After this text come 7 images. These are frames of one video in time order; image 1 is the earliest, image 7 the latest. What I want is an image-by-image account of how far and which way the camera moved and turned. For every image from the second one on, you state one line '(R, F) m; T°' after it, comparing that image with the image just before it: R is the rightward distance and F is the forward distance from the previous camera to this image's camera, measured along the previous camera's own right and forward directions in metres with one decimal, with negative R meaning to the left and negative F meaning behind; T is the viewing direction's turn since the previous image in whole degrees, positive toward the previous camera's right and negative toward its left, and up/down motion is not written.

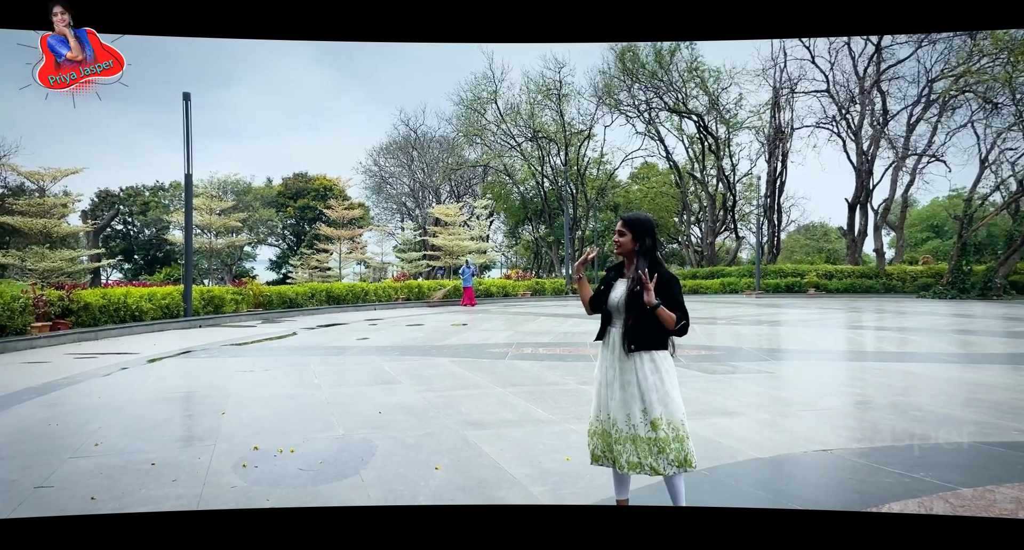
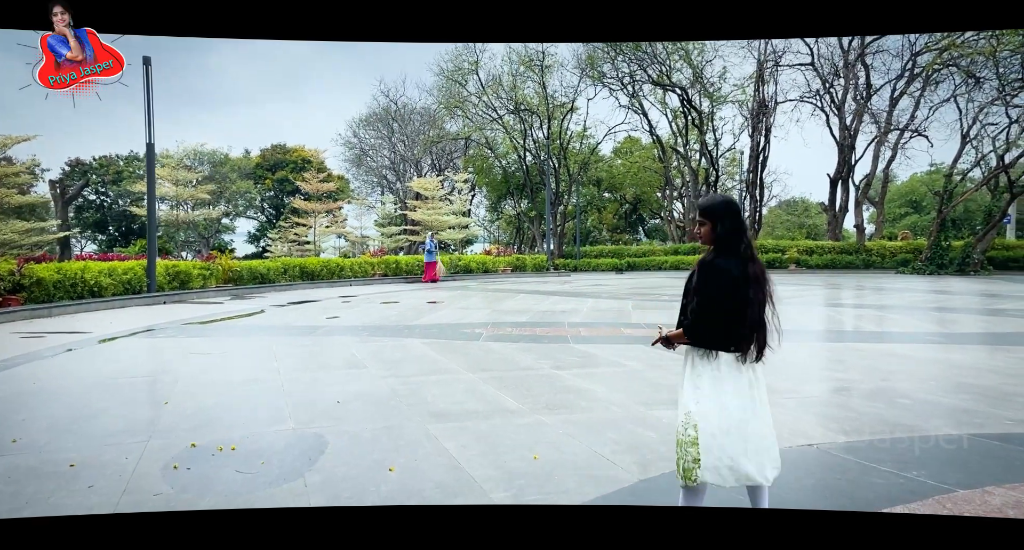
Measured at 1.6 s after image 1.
(+0.1, +0.2) m; +2°
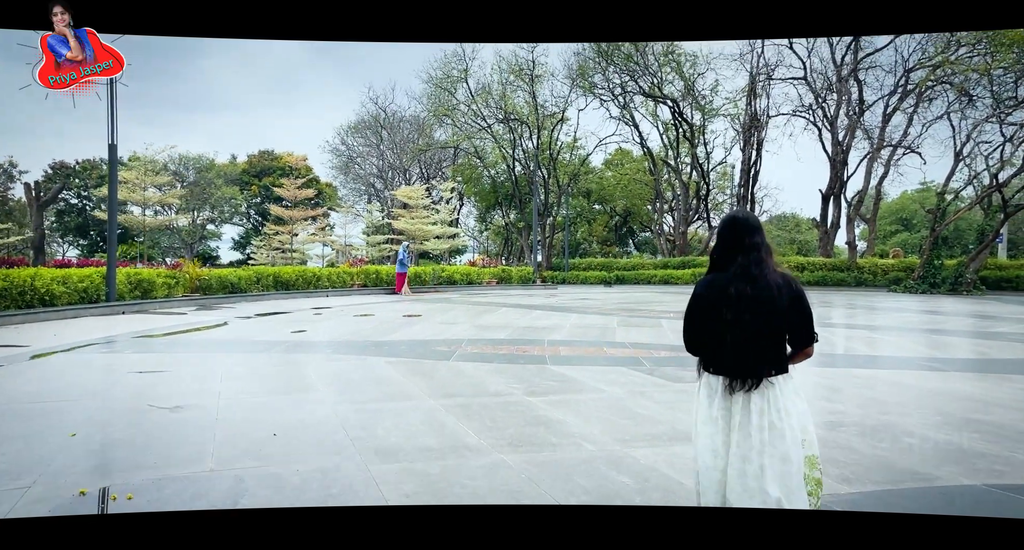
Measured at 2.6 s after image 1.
(+0.1, +0.3) m; +1°
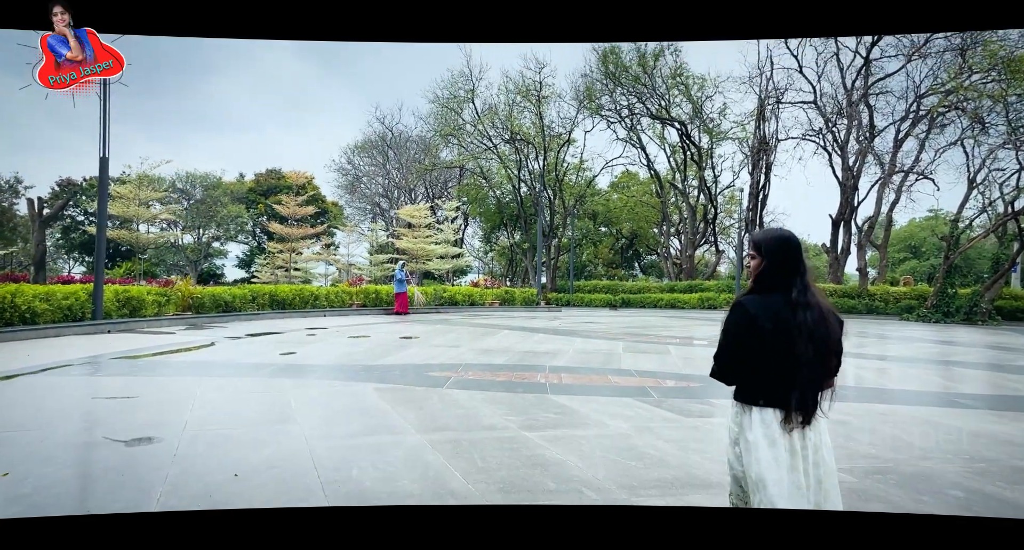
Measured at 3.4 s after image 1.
(0.0, +0.2) m; -1°
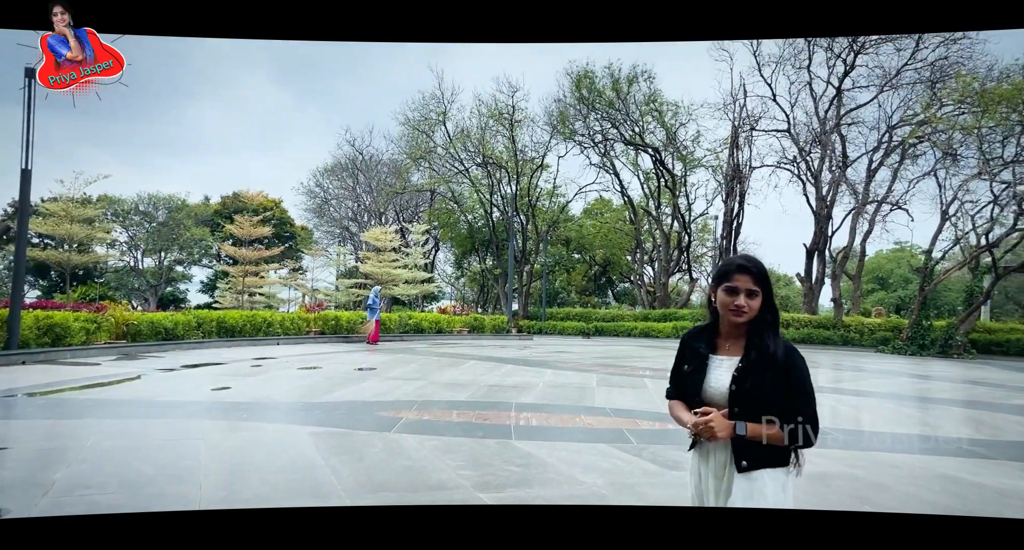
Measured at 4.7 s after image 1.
(+0.1, +0.5) m; +3°
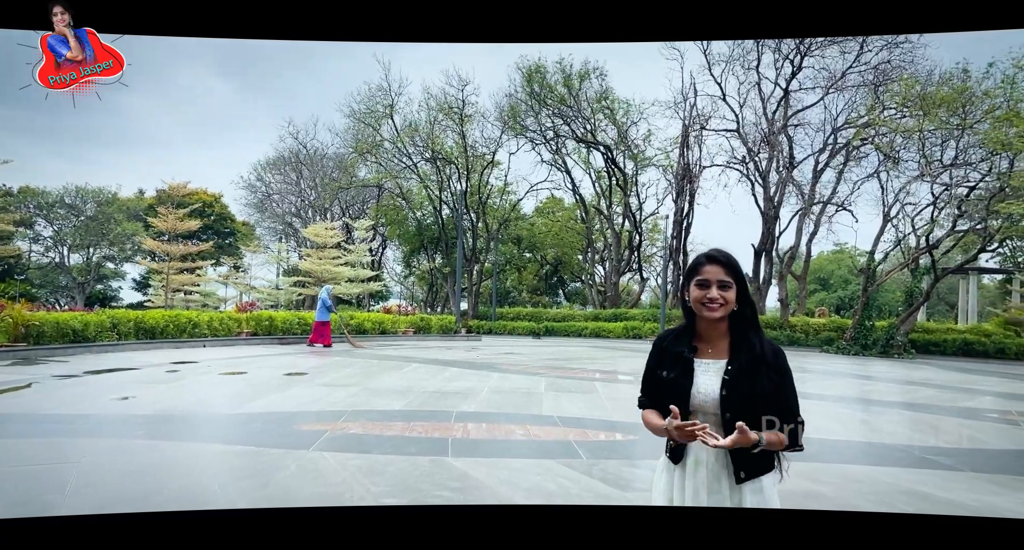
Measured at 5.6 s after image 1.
(+0.1, +0.4) m; +5°
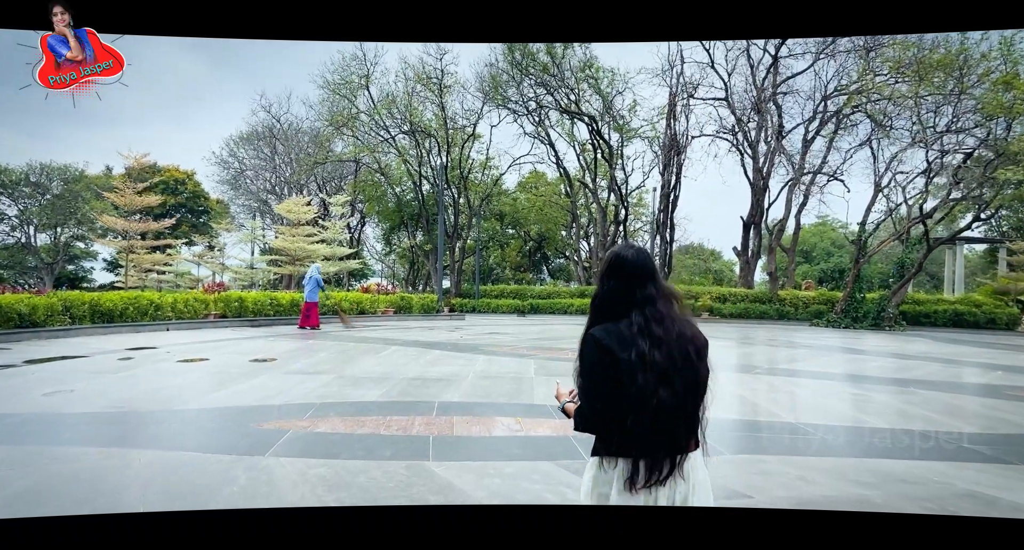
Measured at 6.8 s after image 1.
(0.0, +0.4) m; +2°
